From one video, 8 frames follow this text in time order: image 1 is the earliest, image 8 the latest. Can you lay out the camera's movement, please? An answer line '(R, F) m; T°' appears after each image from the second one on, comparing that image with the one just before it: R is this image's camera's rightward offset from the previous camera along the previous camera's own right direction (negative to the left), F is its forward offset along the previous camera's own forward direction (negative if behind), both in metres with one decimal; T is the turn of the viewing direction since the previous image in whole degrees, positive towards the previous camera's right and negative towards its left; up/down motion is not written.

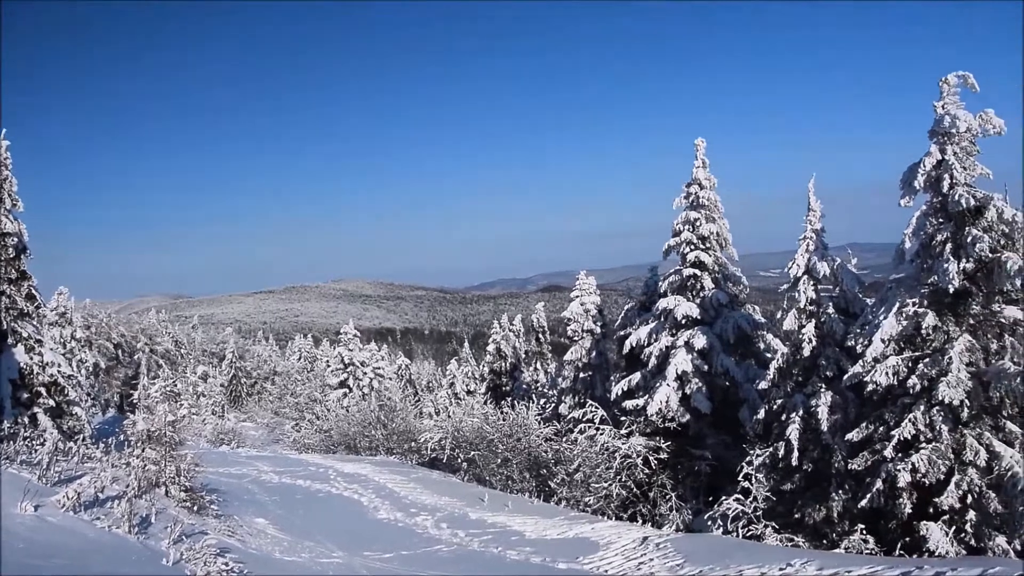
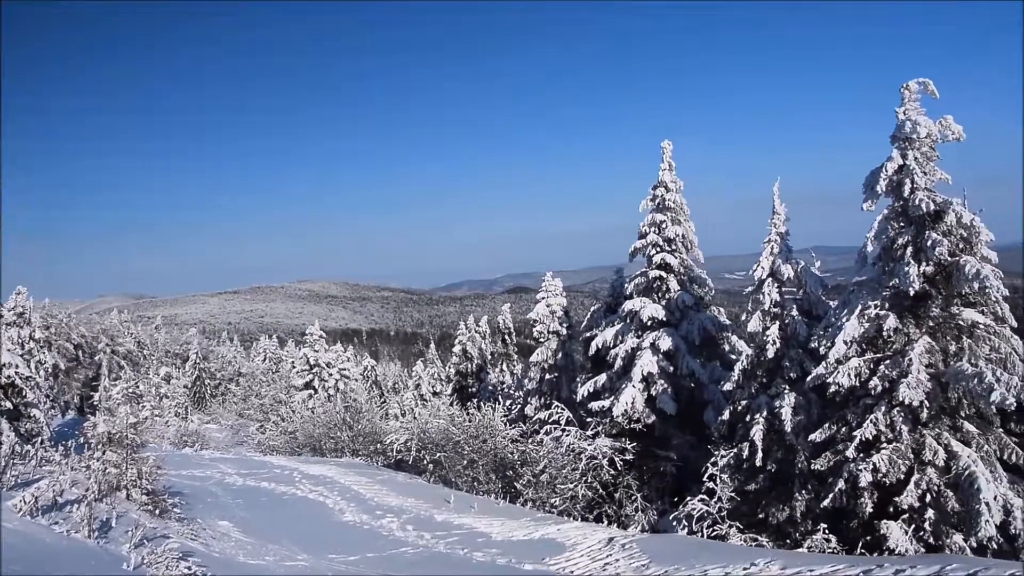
(+0.3, 0.0) m; +2°
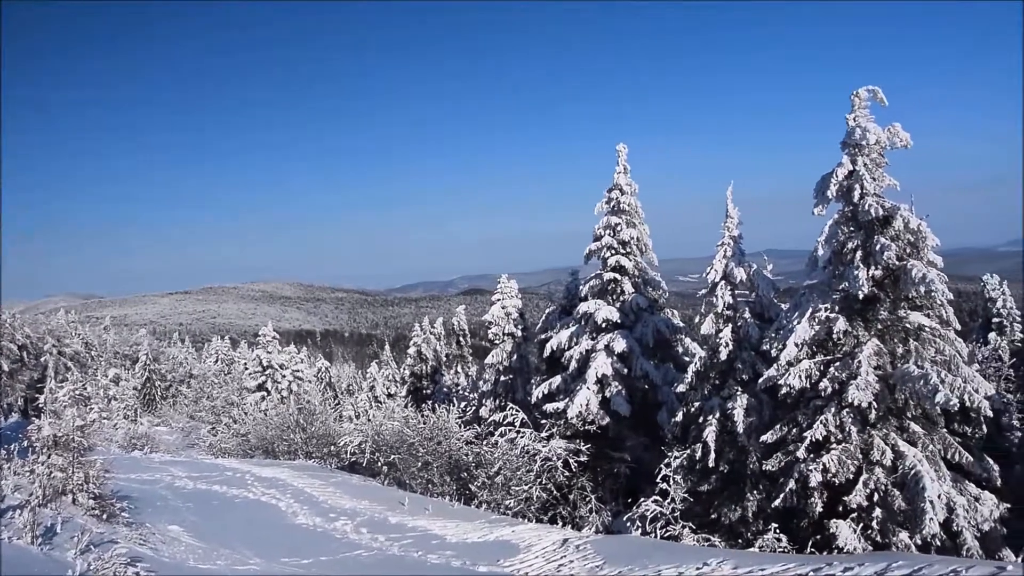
(+0.4, 0.0) m; +2°
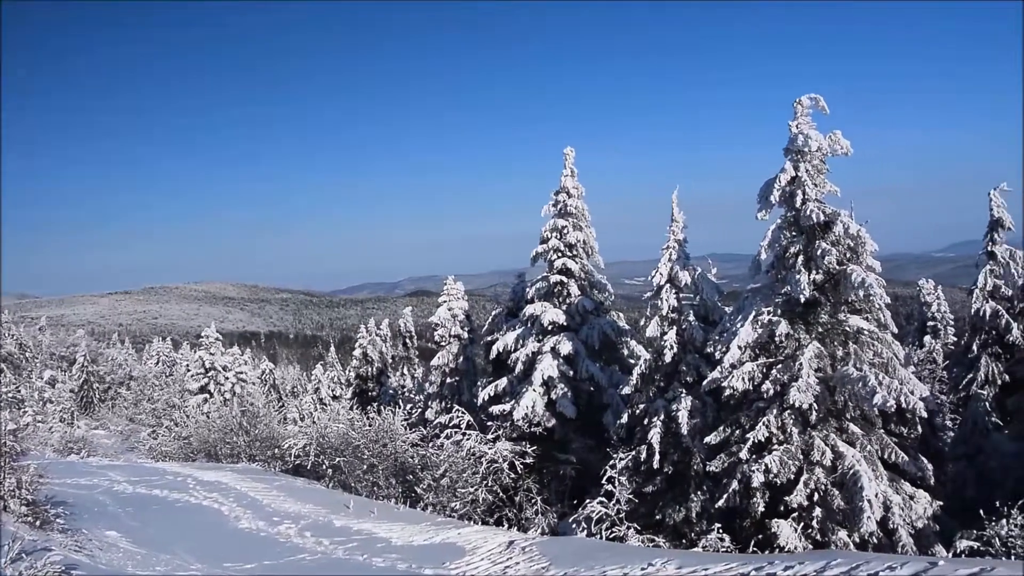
(+0.5, 0.0) m; +2°
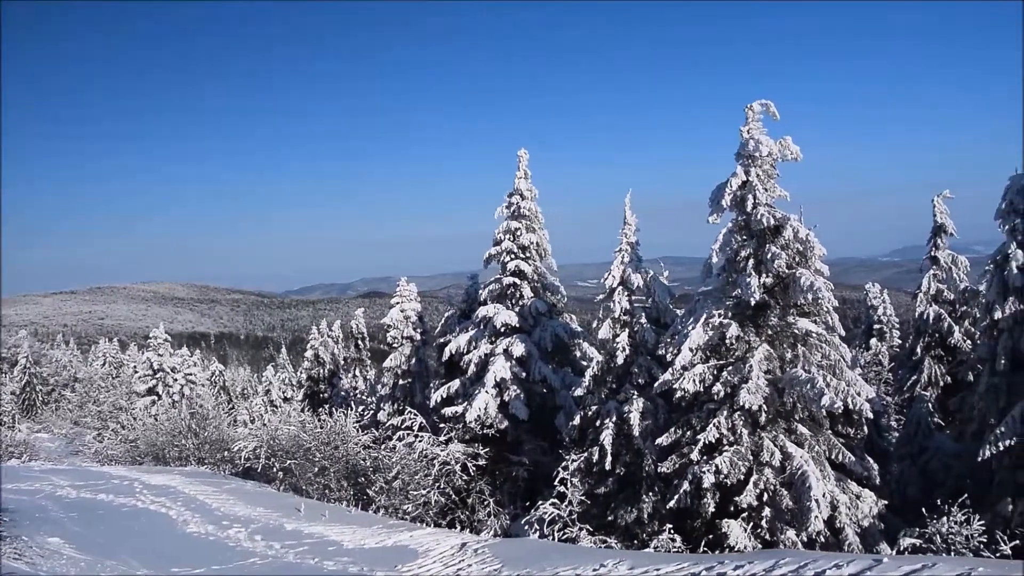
(+0.4, 0.0) m; +2°
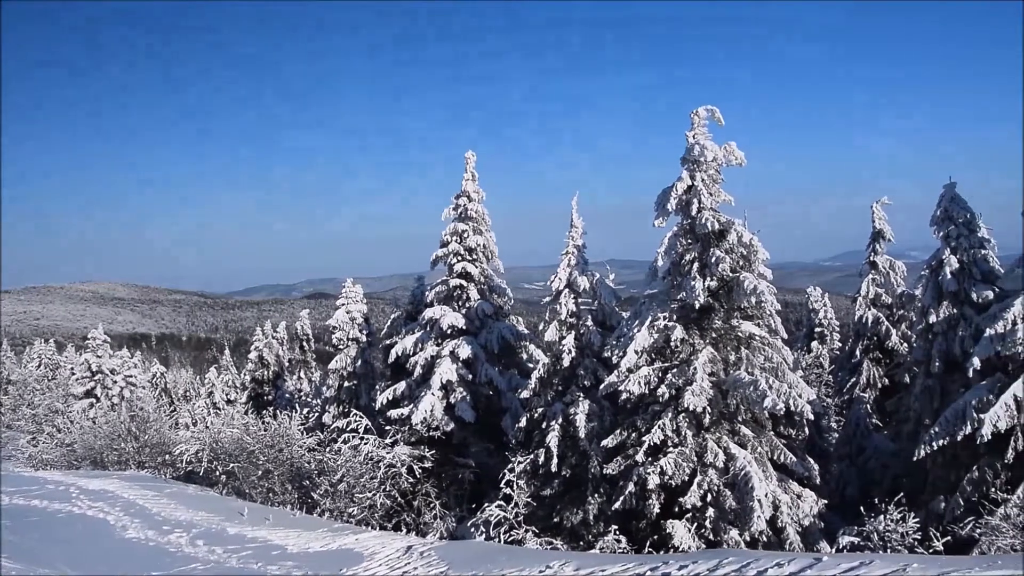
(+0.5, 0.0) m; +2°
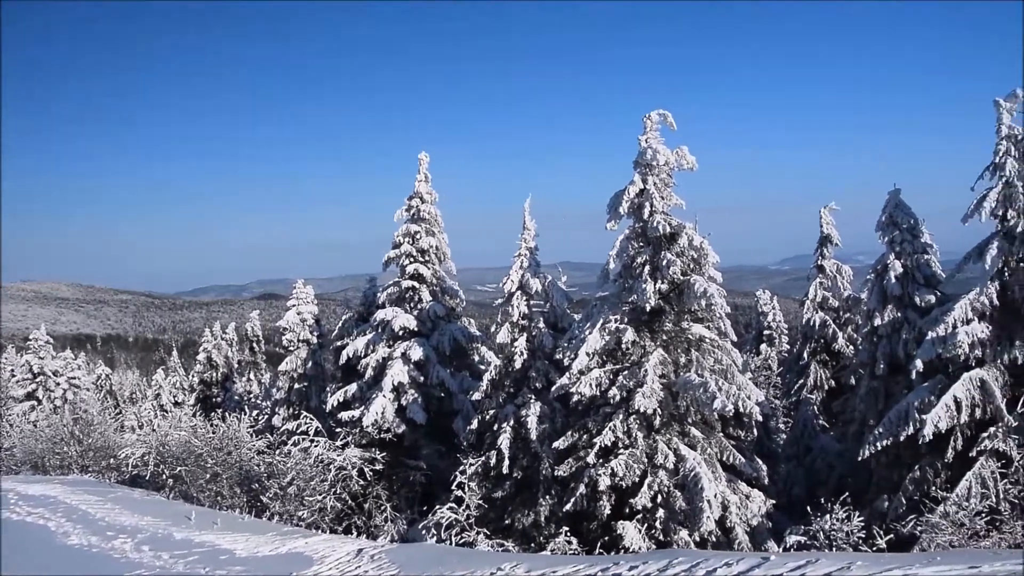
(+0.4, -0.1) m; +2°
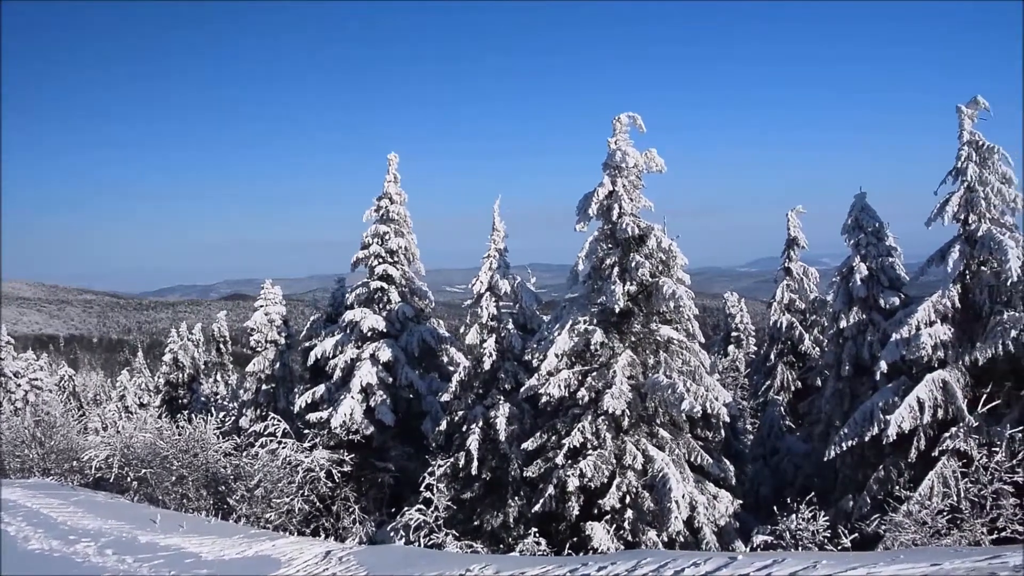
(+0.3, 0.0) m; +1°
